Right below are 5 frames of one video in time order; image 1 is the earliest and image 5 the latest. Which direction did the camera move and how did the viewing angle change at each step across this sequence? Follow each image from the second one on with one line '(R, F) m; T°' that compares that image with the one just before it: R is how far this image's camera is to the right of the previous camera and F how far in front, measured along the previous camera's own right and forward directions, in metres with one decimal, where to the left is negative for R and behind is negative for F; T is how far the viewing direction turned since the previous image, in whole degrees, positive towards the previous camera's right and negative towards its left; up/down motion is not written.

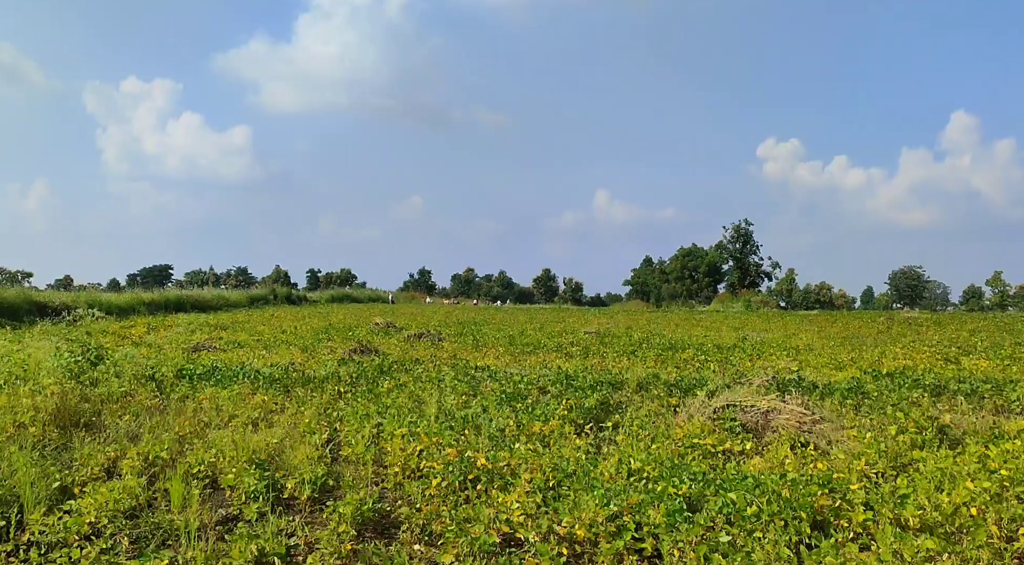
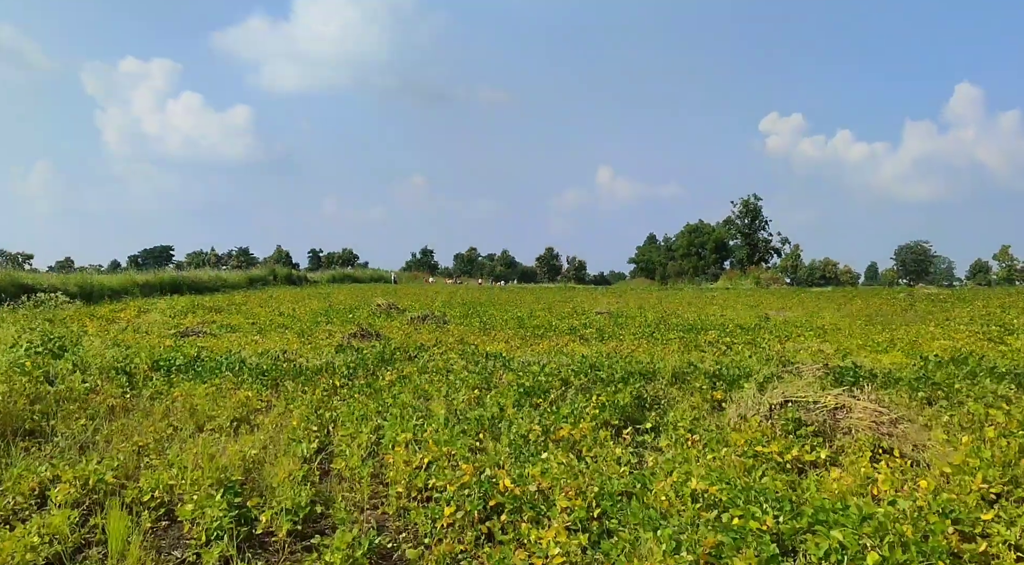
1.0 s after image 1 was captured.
(-0.2, +1.4) m; 0°
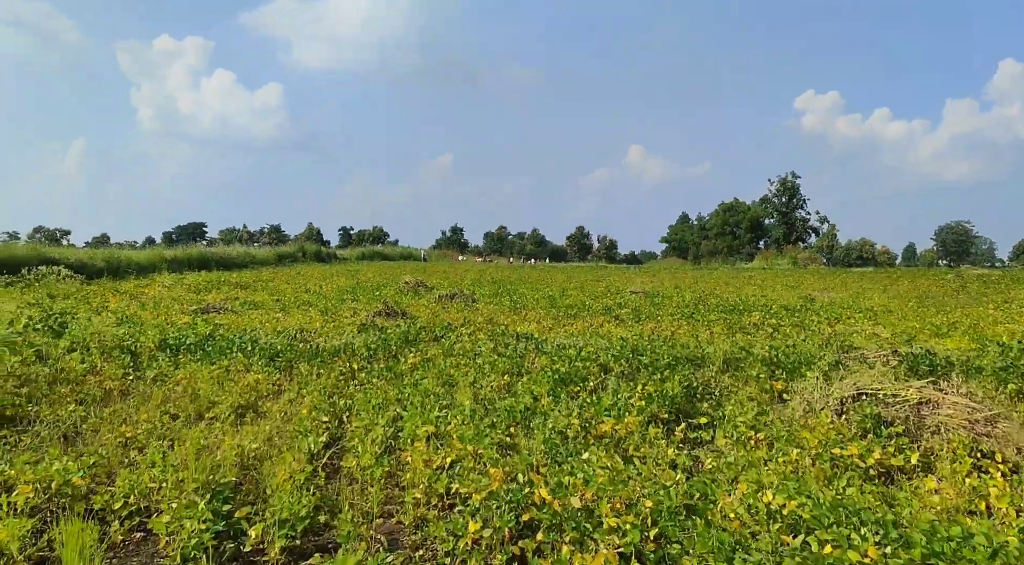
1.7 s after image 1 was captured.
(-0.1, +0.9) m; -2°
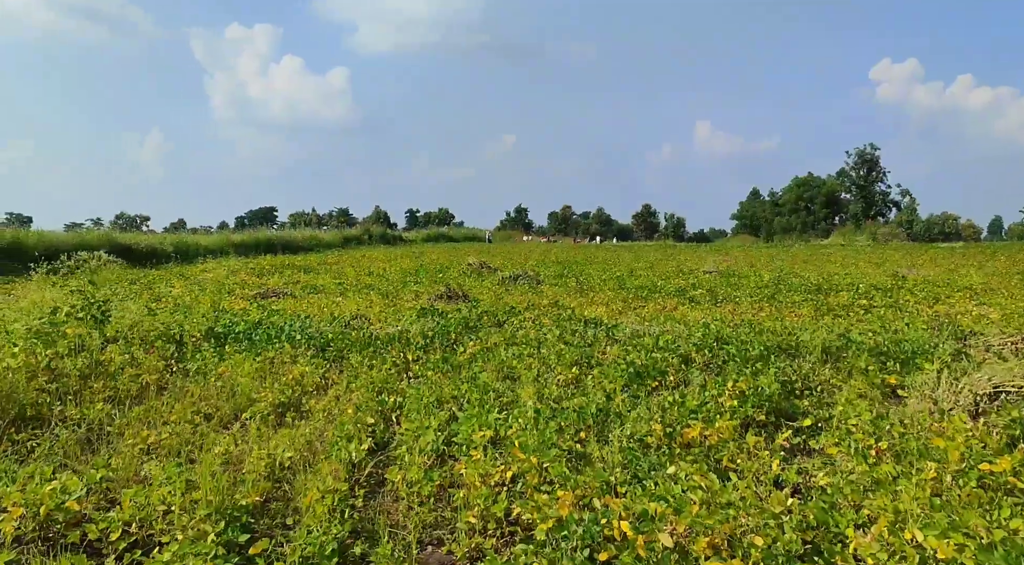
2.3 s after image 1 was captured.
(0.0, +0.9) m; -5°
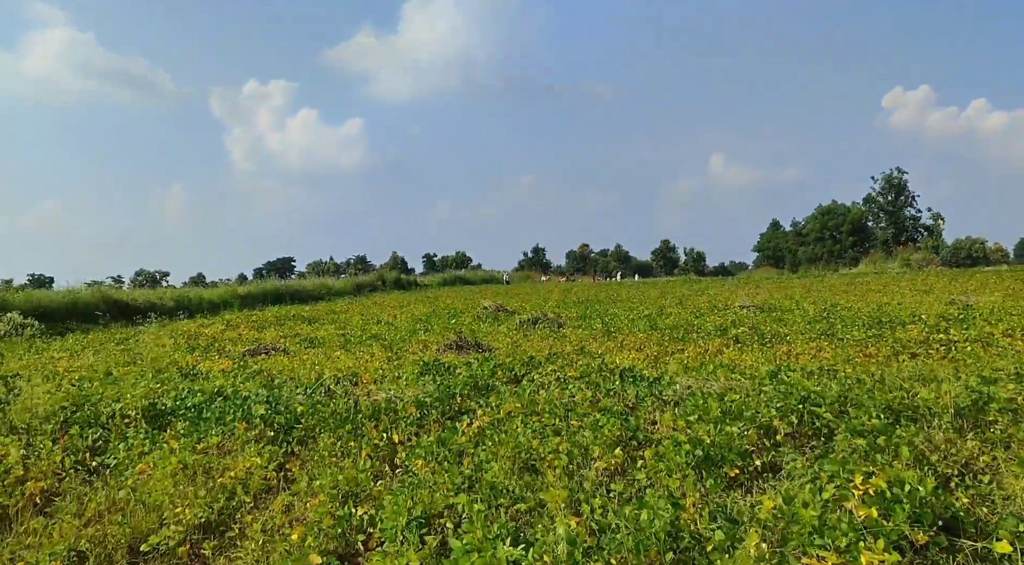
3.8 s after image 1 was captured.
(0.0, +2.0) m; -1°
